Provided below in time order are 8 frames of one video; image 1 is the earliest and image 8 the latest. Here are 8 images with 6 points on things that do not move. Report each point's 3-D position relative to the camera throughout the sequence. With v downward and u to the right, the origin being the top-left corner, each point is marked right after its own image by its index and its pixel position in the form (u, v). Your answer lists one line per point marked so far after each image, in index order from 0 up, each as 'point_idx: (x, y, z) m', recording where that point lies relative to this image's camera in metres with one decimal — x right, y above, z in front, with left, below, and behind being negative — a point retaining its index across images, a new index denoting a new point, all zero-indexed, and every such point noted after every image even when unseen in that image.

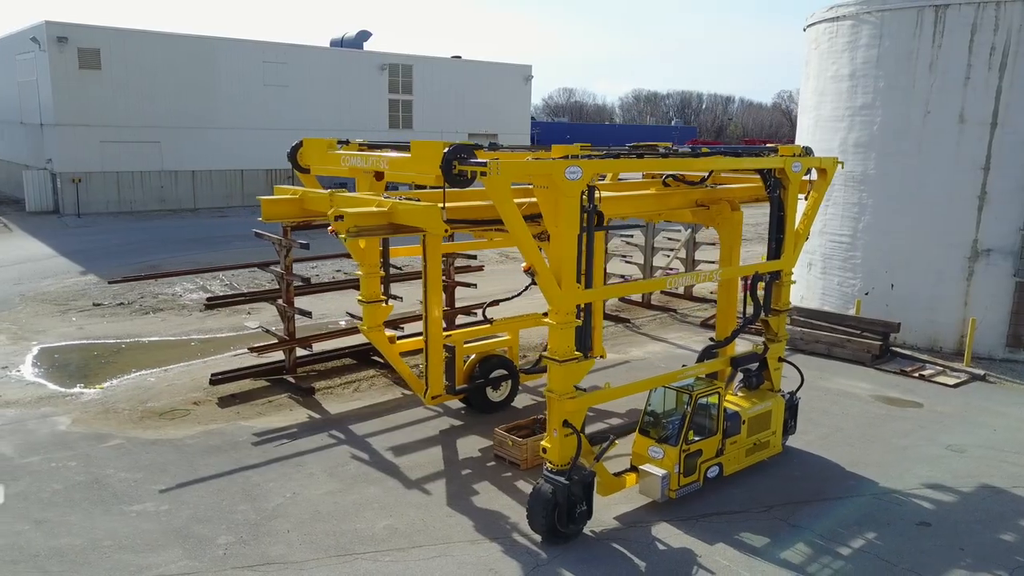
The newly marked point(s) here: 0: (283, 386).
0: (-3.4, -1.5, +11.5) m
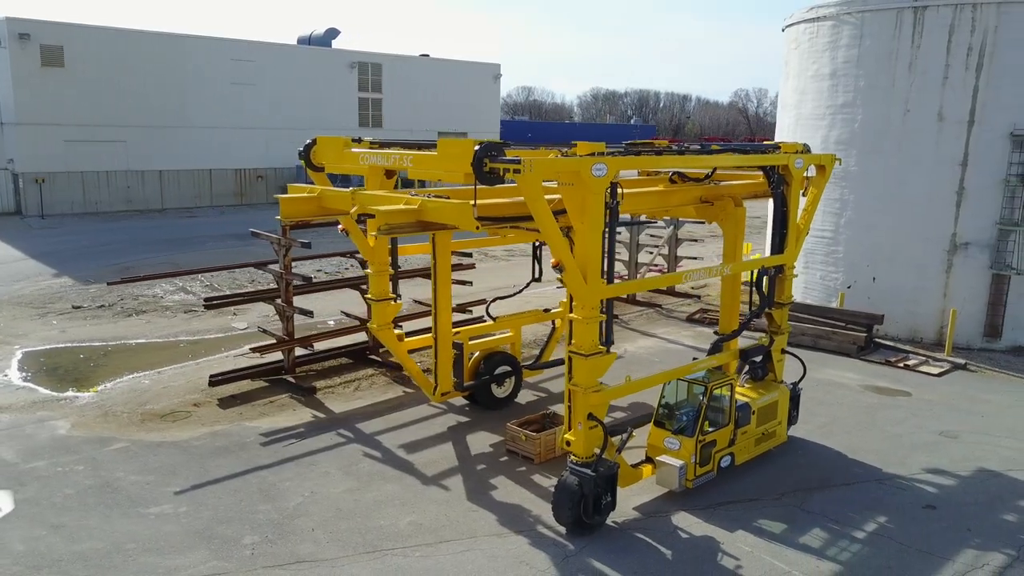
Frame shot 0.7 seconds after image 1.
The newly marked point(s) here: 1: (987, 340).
0: (-3.4, -1.5, +11.4) m
1: (+9.0, -1.0, +14.4) m
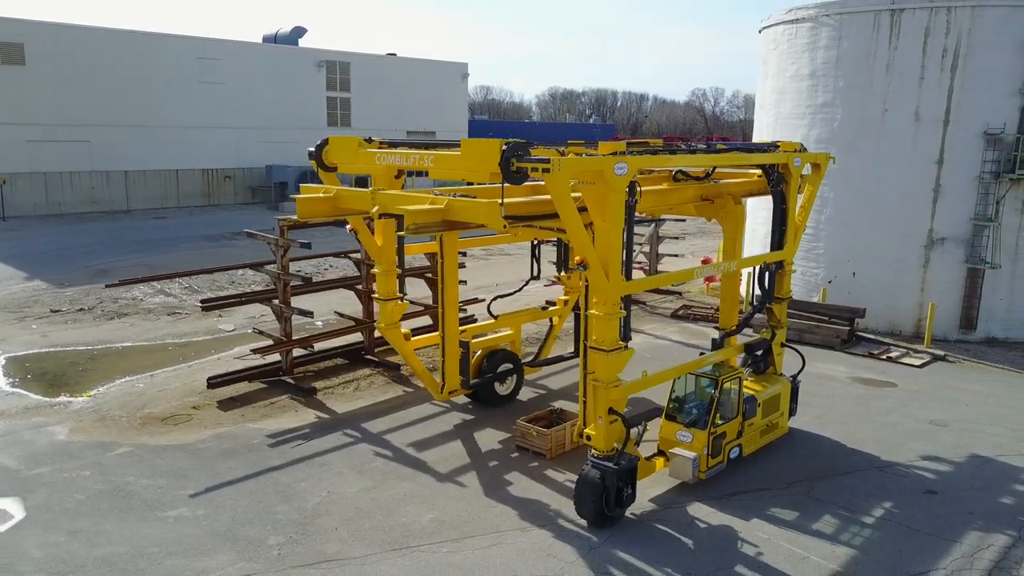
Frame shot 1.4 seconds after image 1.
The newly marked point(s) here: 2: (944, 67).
0: (-3.4, -1.5, +11.3) m
1: (+8.9, -0.9, +15.0) m
2: (+8.1, +4.1, +14.3) m
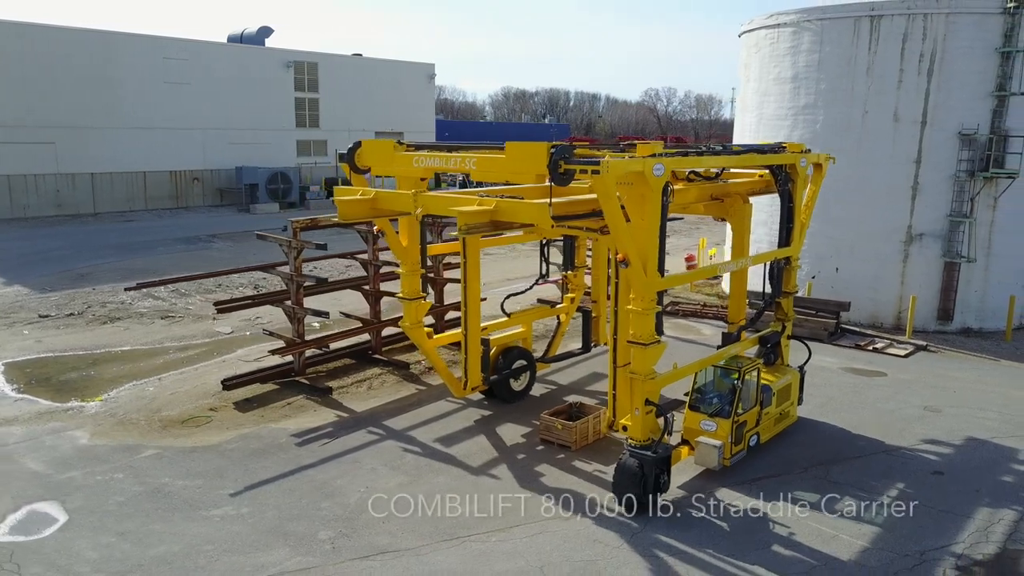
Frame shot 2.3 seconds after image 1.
0: (-3.2, -1.5, +11.4) m
1: (+8.8, -0.7, +15.7) m
2: (+8.0, +4.3, +14.9) m
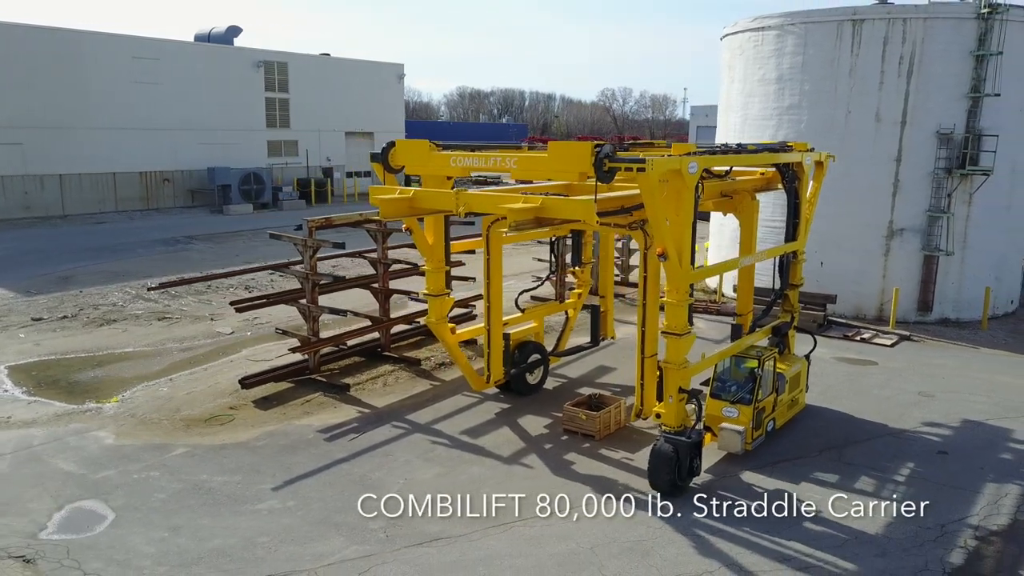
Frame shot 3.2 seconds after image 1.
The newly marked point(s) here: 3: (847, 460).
0: (-3.0, -1.5, +11.5) m
1: (+8.8, -0.6, +16.4) m
2: (+8.0, +4.4, +15.6) m
3: (+3.9, -2.0, +8.9) m
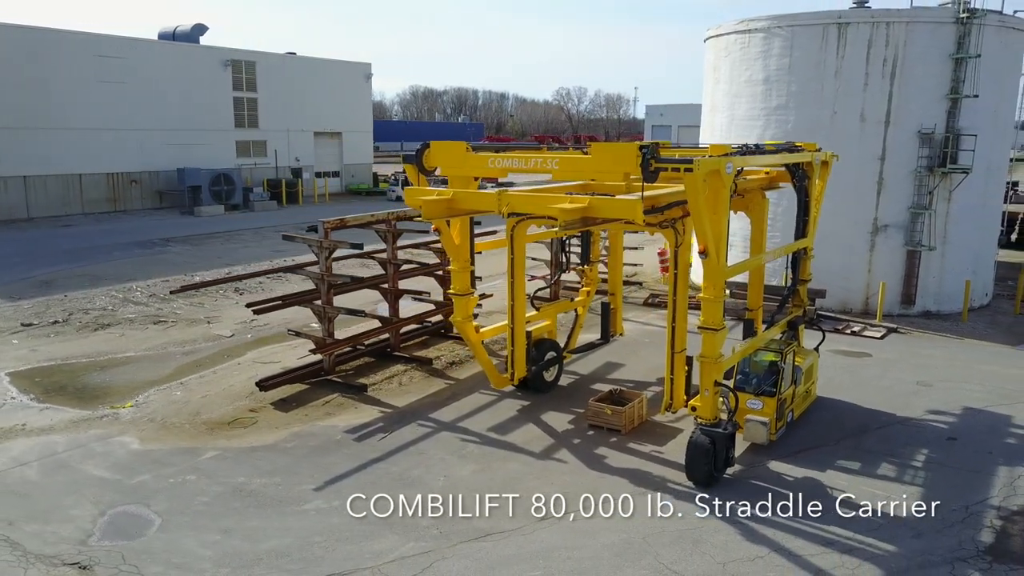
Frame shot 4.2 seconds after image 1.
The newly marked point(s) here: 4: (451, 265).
0: (-2.8, -1.5, +11.5) m
1: (+8.8, -0.4, +17.0) m
2: (+7.9, +4.5, +16.2) m
3: (+4.3, -1.9, +9.3) m
4: (-0.8, +0.3, +9.7) m
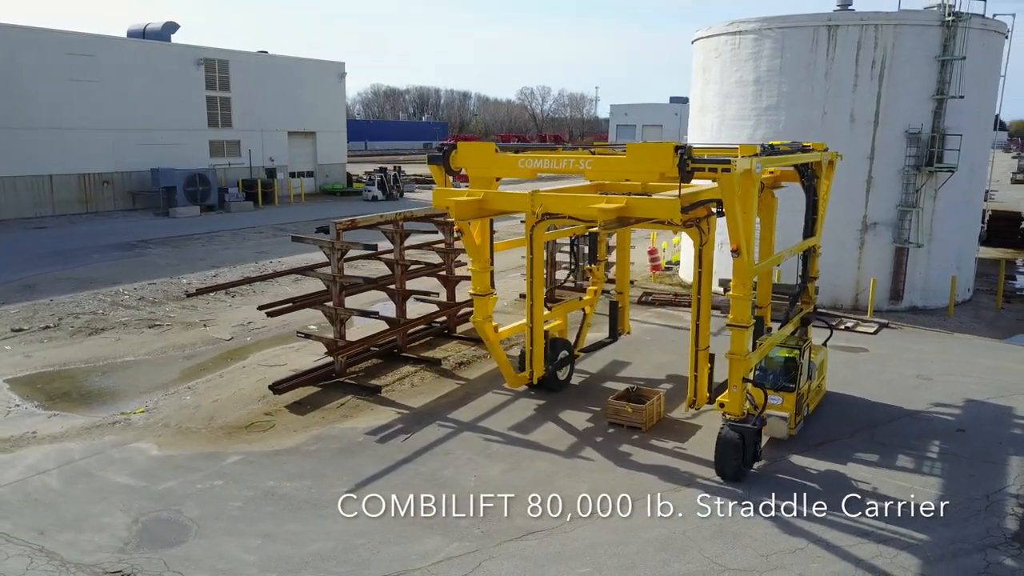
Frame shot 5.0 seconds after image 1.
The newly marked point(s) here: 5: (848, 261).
0: (-2.6, -1.5, +11.4) m
1: (+8.7, -0.3, +17.4) m
2: (+7.9, +4.6, +16.6) m
3: (+4.6, -1.9, +9.5) m
4: (-0.5, +0.3, +9.7) m
5: (+7.7, +0.6, +17.3) m
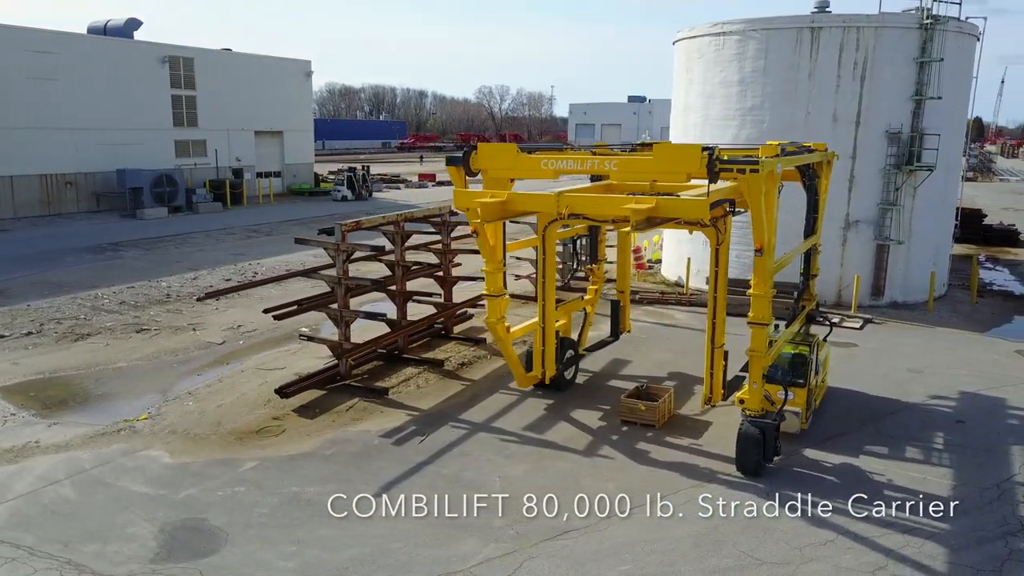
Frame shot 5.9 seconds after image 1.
0: (-2.4, -1.5, +11.3) m
1: (+8.5, -0.3, +17.9) m
2: (+7.7, +4.7, +17.0) m
3: (+4.8, -1.9, +9.8) m
4: (-0.3, +0.3, +9.7) m
5: (+7.4, +0.7, +17.7) m
